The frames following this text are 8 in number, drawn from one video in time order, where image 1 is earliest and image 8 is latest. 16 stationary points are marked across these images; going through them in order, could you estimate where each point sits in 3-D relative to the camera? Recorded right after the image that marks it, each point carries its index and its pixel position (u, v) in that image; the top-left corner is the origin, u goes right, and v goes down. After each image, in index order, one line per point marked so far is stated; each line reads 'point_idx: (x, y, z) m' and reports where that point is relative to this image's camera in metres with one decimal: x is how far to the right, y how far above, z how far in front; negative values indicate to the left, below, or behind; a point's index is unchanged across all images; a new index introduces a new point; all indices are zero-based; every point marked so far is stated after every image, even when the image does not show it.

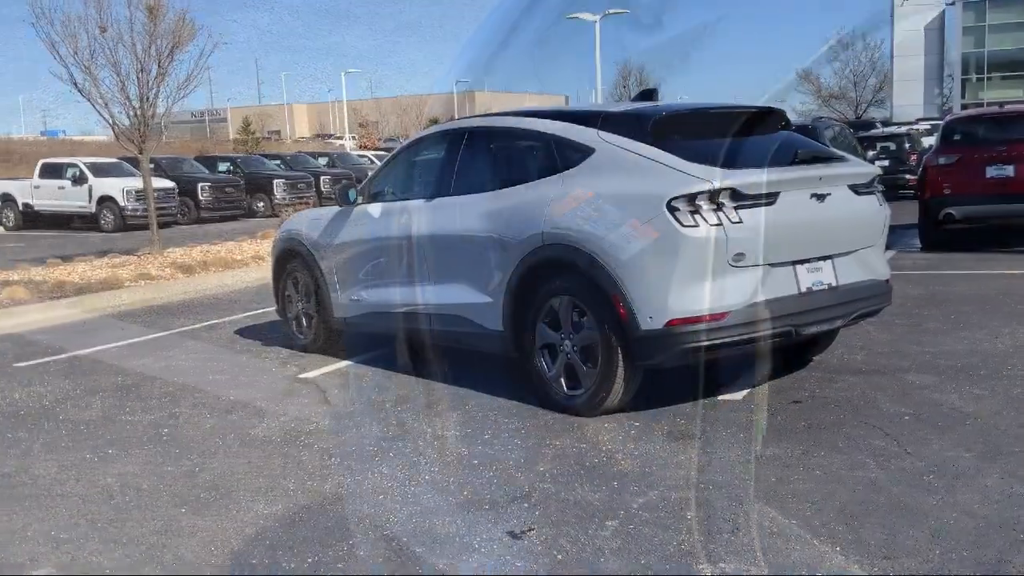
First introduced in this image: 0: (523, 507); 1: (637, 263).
0: (0.0, -1.0, +4.2) m
1: (+0.7, +0.1, +5.3) m
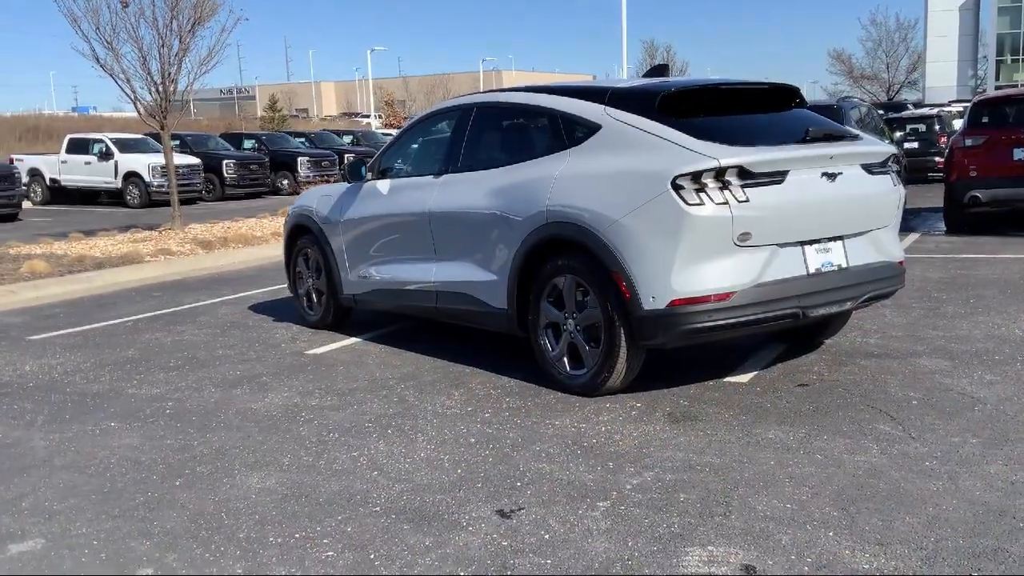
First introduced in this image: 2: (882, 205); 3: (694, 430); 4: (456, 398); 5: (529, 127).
0: (0.0, -0.9, +4.1) m
1: (+0.7, +0.3, +5.2) m
2: (+2.2, +0.5, +5.7) m
3: (+0.9, -0.7, +4.9) m
4: (-0.4, -0.7, +5.8) m
5: (+0.1, +1.1, +6.3) m
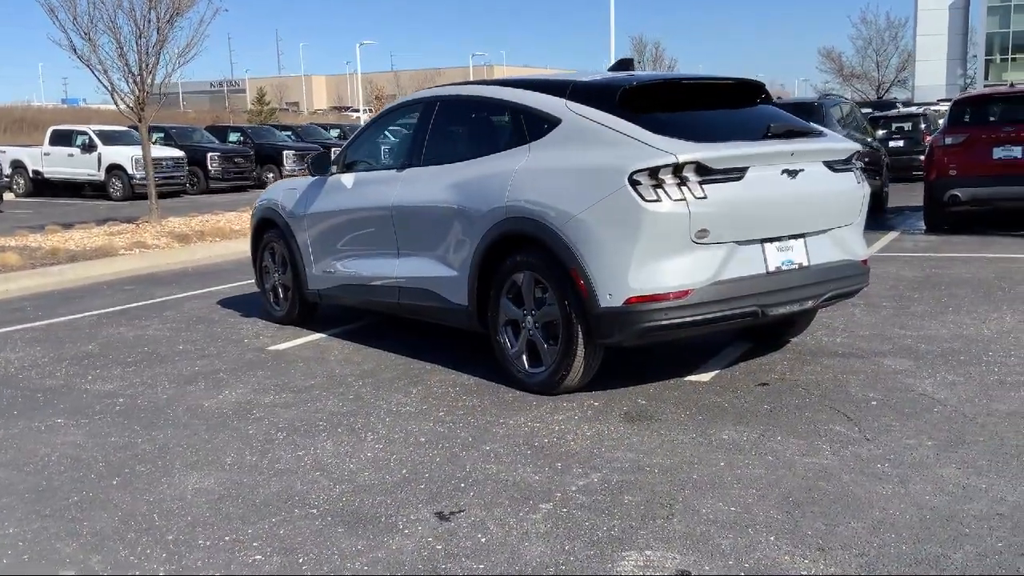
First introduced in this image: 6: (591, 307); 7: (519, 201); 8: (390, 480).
0: (-0.2, -0.8, +4.0) m
1: (+0.5, +0.3, +5.1) m
2: (+2.0, +0.5, +5.7) m
3: (+0.7, -0.7, +4.9) m
4: (-0.6, -0.6, +5.7) m
5: (-0.1, +1.1, +6.2) m
6: (+0.4, -0.1, +5.2) m
7: (0.0, +0.5, +5.6) m
8: (-0.5, -0.8, +4.2) m
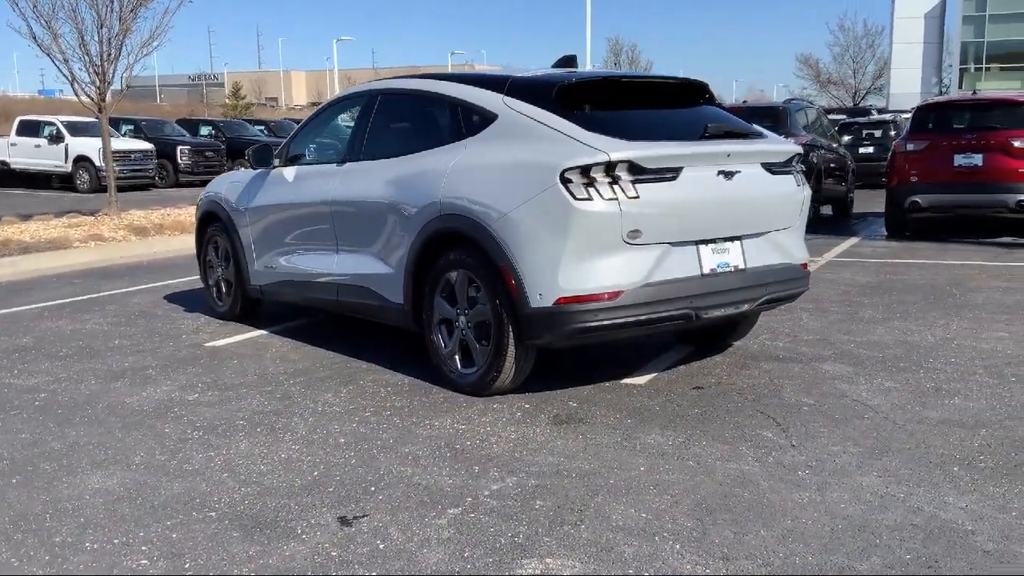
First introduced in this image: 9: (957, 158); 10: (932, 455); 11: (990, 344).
0: (-0.6, -0.8, +3.9) m
1: (+0.1, +0.3, +5.0) m
2: (+1.6, +0.5, +5.6) m
3: (+0.3, -0.7, +4.8) m
4: (-1.0, -0.6, +5.6) m
5: (-0.5, +1.1, +6.1) m
6: (+0.1, -0.1, +5.1) m
7: (-0.3, +0.5, +5.5) m
8: (-0.9, -0.8, +4.0) m
9: (+5.8, +1.7, +12.5) m
10: (+1.9, -0.8, +4.3) m
11: (+3.3, -0.4, +6.6) m
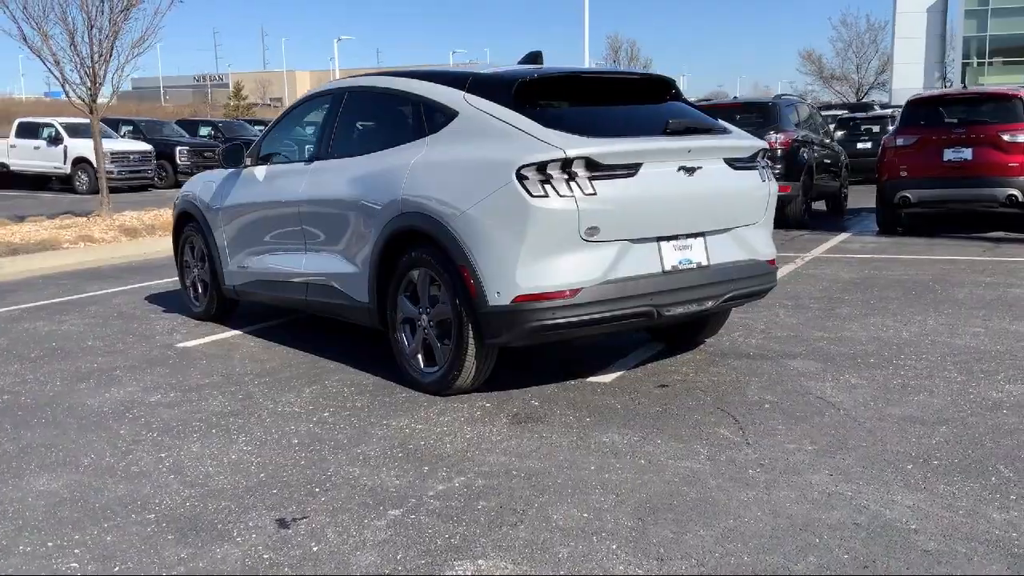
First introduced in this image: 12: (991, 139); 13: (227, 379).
0: (-0.8, -0.8, +3.9) m
1: (-0.1, +0.3, +5.0) m
2: (+1.4, +0.5, +5.5) m
3: (+0.1, -0.7, +4.7) m
4: (-1.2, -0.6, +5.6) m
5: (-0.7, +1.1, +6.0) m
6: (-0.2, -0.1, +5.1) m
7: (-0.6, +0.5, +5.4) m
8: (-1.1, -0.8, +4.0) m
9: (+5.6, +1.8, +12.4) m
10: (+1.7, -0.7, +4.3) m
11: (+3.1, -0.4, +6.6) m
12: (+6.0, +1.9, +12.0) m
13: (-1.8, -0.6, +6.0) m
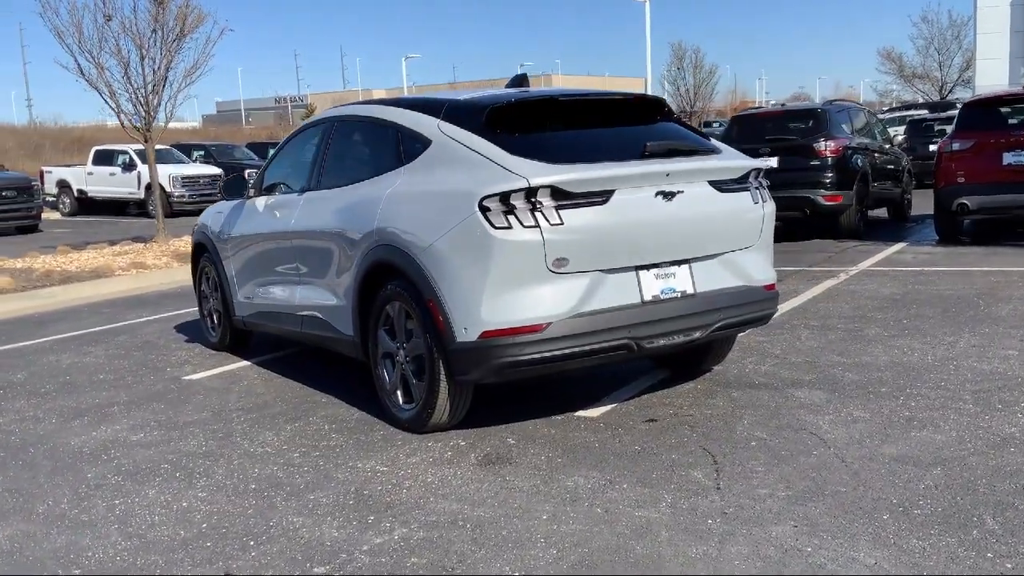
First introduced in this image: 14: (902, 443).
0: (-1.0, -1.0, +3.8) m
1: (-0.3, +0.1, +4.8) m
2: (+1.2, +0.3, +5.3) m
3: (-0.1, -0.9, +4.5) m
4: (-1.3, -0.8, +5.5) m
5: (-0.8, +0.9, +5.9) m
6: (-0.3, -0.3, +4.9) m
7: (-0.7, +0.3, +5.3) m
8: (-1.3, -1.0, +3.9) m
9: (+6.0, +1.6, +11.7) m
10: (+1.5, -0.9, +3.9) m
11: (+3.1, -0.5, +6.1) m
12: (+6.3, +1.7, +11.3) m
13: (-1.8, -0.8, +6.0) m
14: (+1.9, -0.8, +4.6) m
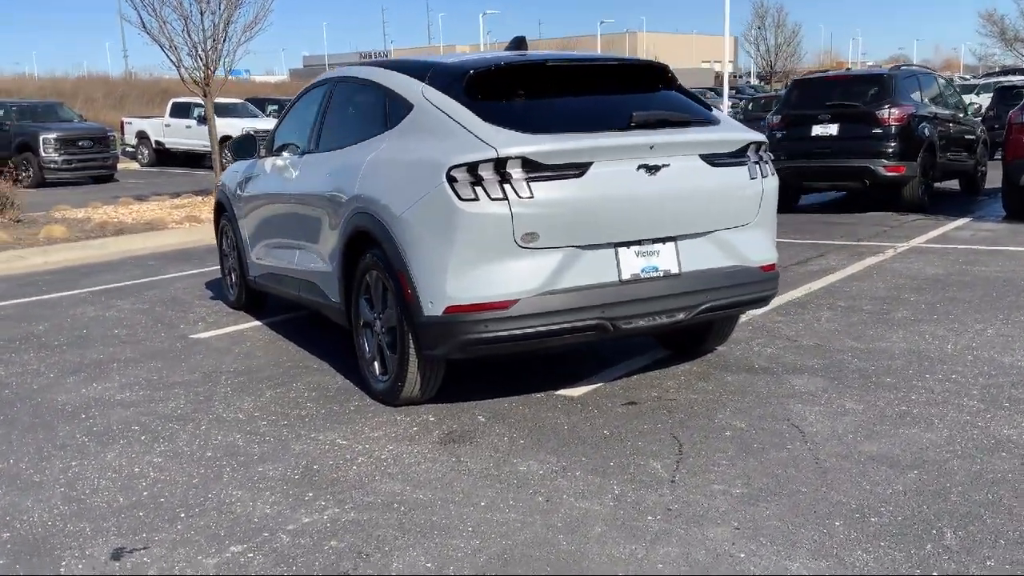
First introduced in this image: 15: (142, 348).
0: (-1.3, -0.9, +3.7) m
1: (-0.4, +0.2, +4.7) m
2: (+1.1, +0.5, +5.0) m
3: (-0.3, -0.8, +4.4) m
4: (-1.4, -0.6, +5.5) m
5: (-0.9, +1.1, +5.8) m
6: (-0.5, -0.1, +4.8) m
7: (-0.8, +0.5, +5.1) m
8: (-1.6, -0.9, +3.9) m
9: (+6.5, +1.8, +11.0) m
10: (+1.2, -0.8, +3.7) m
11: (+3.0, -0.4, +5.7) m
12: (+6.8, +1.9, +10.5) m
13: (-1.9, -0.6, +6.0) m
14: (+1.7, -0.7, +4.3) m
15: (-2.7, -0.4, +6.9) m
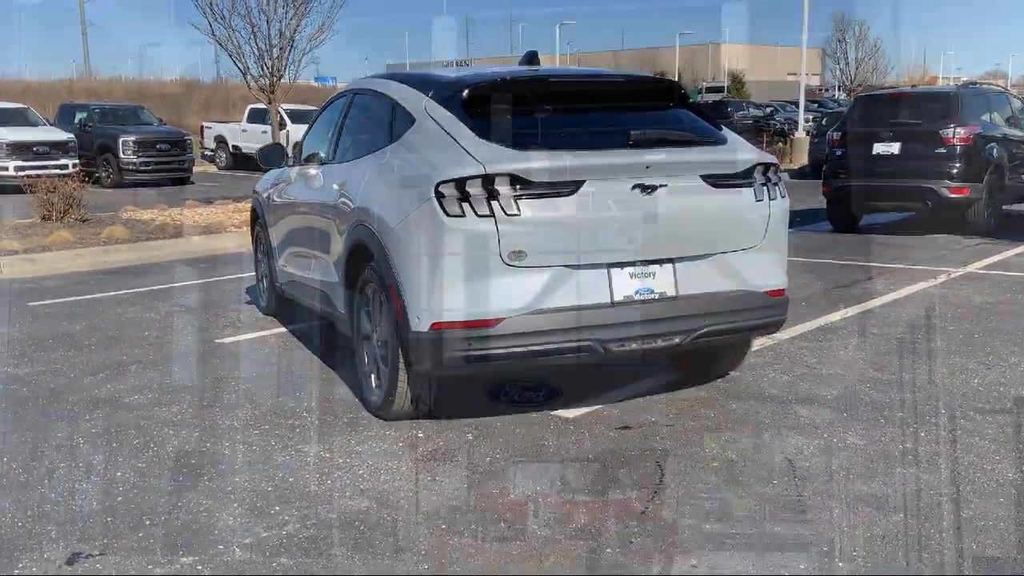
0: (-1.5, -0.9, +3.8) m
1: (-0.5, +0.2, +4.6) m
2: (+1.1, +0.3, +4.8) m
3: (-0.4, -0.8, +4.3) m
4: (-1.4, -0.7, +5.5) m
5: (-0.8, +1.0, +5.8) m
6: (-0.5, -0.2, +4.7) m
7: (-0.8, +0.4, +5.2) m
8: (-1.7, -0.9, +3.9) m
9: (+6.9, +1.5, +10.4) m
10: (+1.0, -0.9, +3.5) m
11: (+3.0, -0.6, +5.4) m
12: (+7.2, +1.6, +9.9) m
13: (-1.9, -0.6, +6.1) m
14: (+1.6, -0.8, +4.1) m
15: (-2.5, -0.5, +7.1) m
